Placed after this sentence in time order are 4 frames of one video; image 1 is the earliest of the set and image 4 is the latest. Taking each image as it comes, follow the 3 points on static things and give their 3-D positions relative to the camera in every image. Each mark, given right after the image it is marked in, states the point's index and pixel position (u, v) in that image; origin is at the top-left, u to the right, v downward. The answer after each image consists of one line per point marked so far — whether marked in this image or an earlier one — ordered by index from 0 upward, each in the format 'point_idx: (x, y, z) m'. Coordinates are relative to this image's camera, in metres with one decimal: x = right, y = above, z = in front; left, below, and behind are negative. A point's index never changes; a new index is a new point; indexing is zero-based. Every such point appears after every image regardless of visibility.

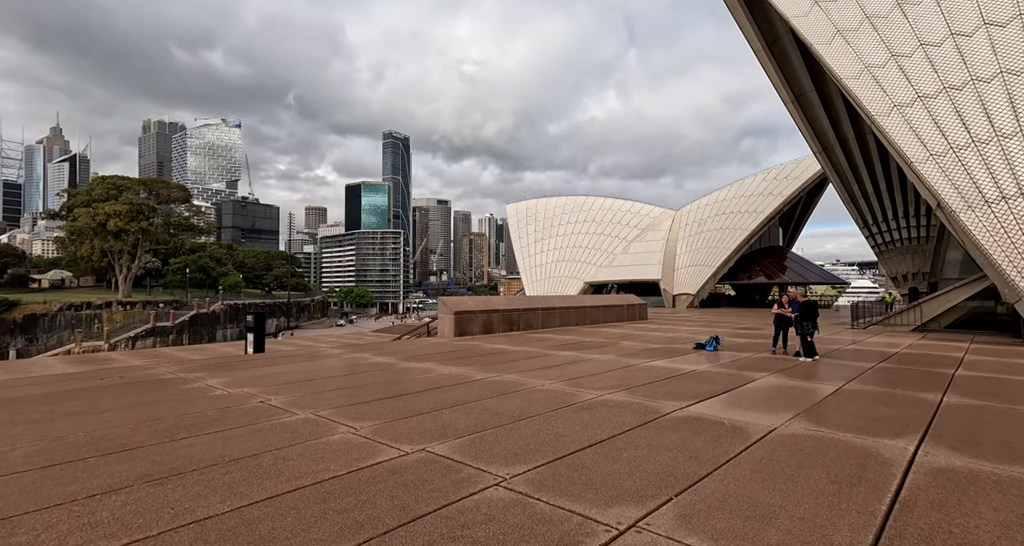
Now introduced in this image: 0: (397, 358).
0: (-2.0, -1.5, +9.5) m
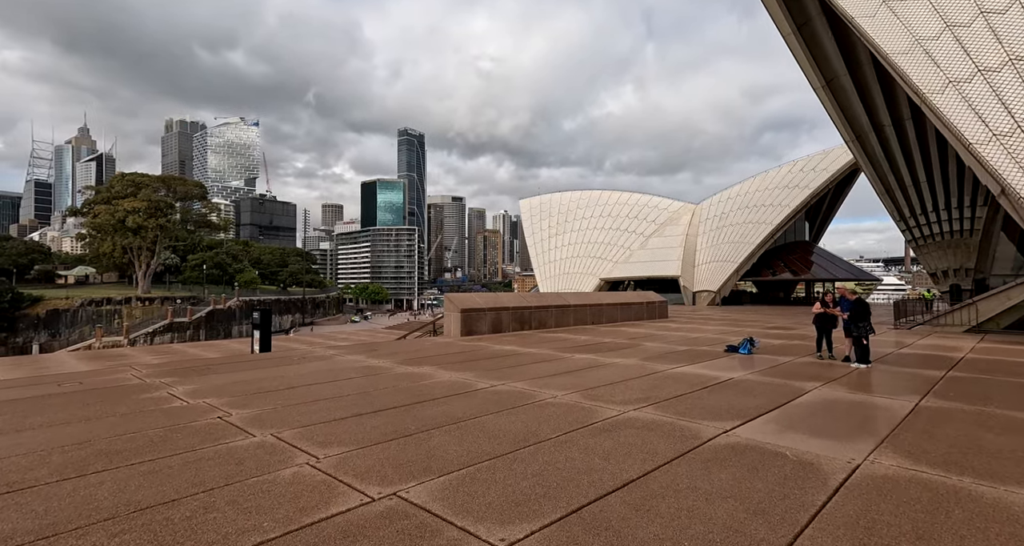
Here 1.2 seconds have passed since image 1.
0: (-1.9, -1.4, +8.6) m
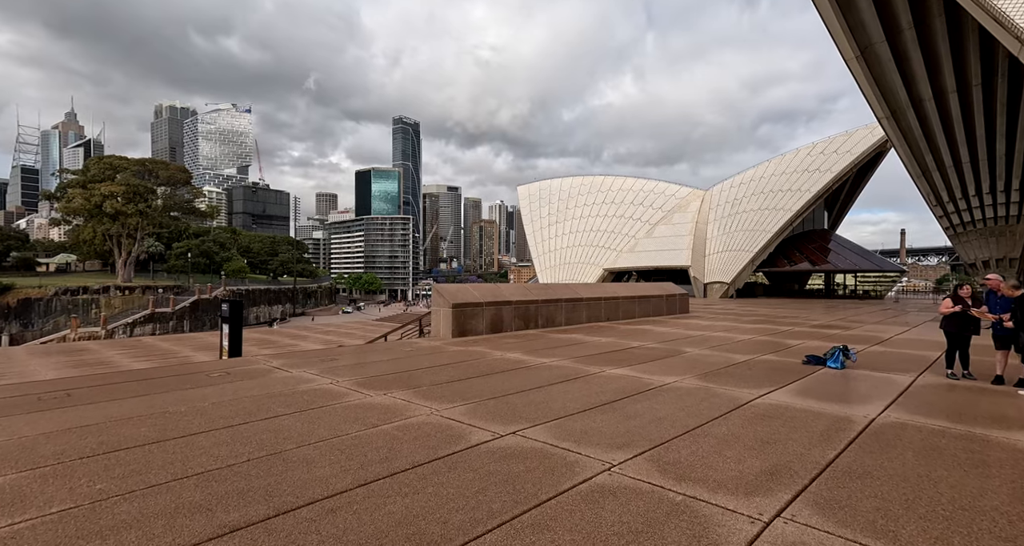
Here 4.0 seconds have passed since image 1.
0: (-1.8, -1.2, +6.1) m
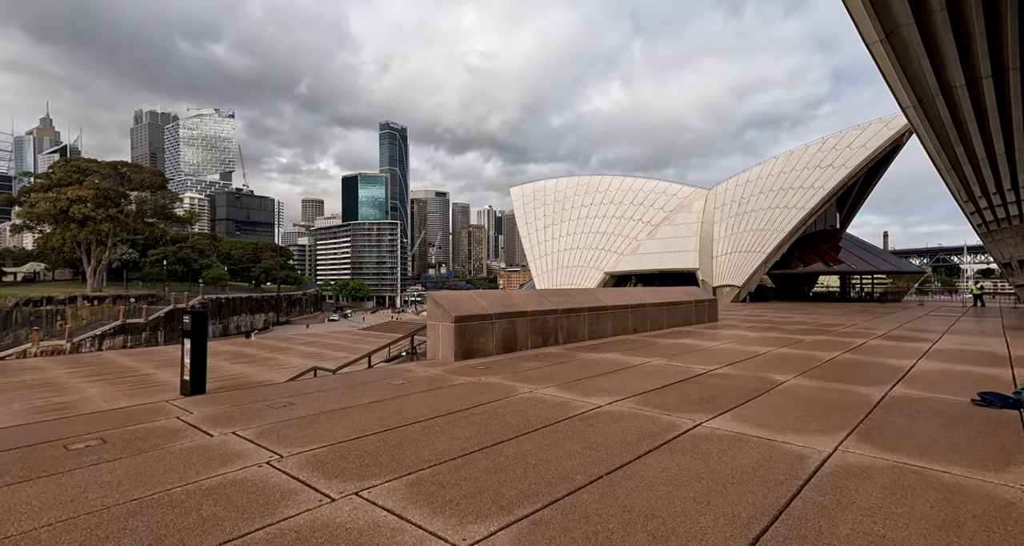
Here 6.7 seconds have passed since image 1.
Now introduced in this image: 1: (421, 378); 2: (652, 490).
0: (-1.4, -1.2, +3.6) m
1: (-1.2, -1.3, +6.9) m
2: (+0.8, -1.2, +3.1) m
